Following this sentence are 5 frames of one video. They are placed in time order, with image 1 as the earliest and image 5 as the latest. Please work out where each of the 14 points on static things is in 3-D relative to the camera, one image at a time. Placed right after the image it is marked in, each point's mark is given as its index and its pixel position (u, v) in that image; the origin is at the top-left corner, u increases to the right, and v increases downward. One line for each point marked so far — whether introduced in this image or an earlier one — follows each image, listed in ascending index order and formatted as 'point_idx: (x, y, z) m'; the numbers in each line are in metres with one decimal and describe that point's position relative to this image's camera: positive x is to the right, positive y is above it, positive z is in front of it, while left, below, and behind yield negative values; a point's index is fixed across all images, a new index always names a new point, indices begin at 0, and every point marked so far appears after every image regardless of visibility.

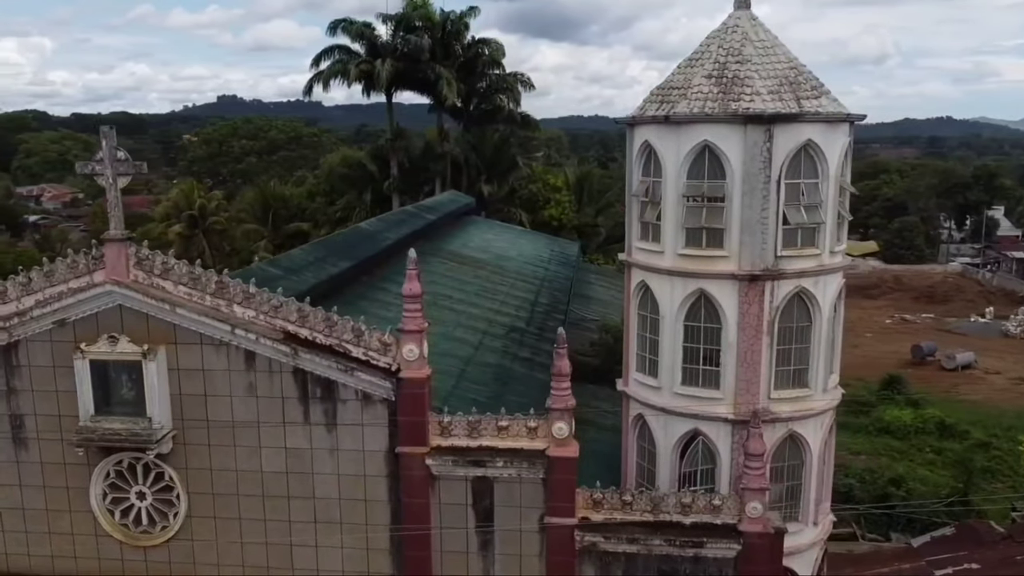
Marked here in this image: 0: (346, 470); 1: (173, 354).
0: (-2.2, -2.5, +10.9) m
1: (-4.6, -0.9, +10.8) m
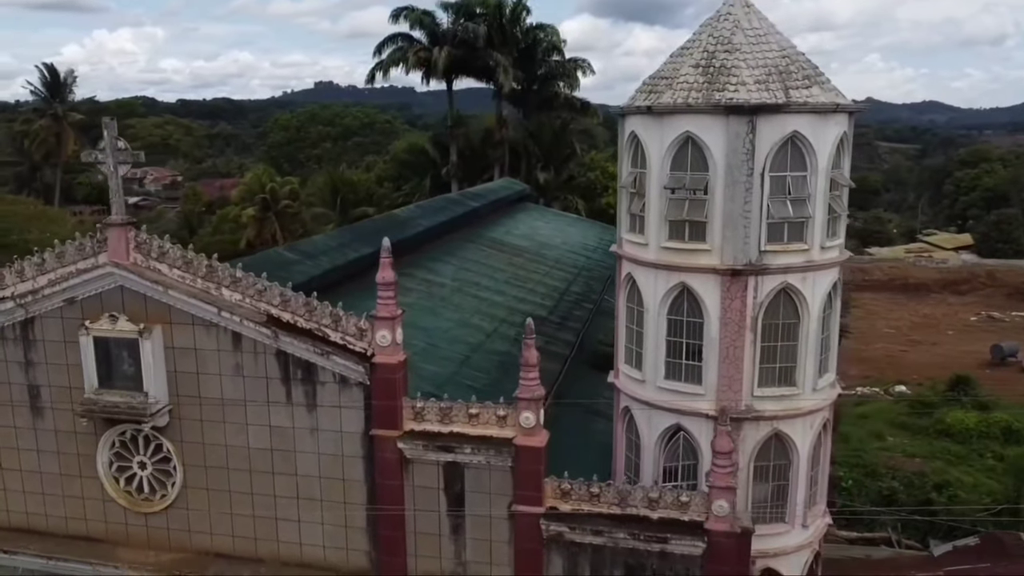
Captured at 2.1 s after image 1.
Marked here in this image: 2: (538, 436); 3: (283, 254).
0: (-2.6, -2.3, +11.3) m
1: (-4.9, -0.6, +11.4) m
2: (+0.3, -2.0, +10.5) m
3: (-4.6, +0.7, +15.9) m
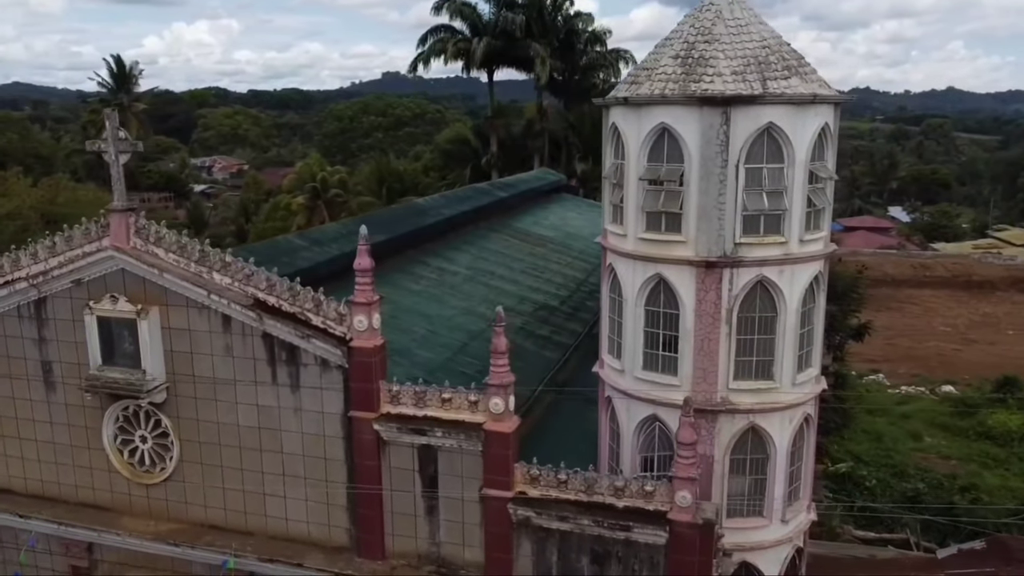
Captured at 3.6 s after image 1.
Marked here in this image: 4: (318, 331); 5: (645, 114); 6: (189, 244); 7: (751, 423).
0: (-3.0, -2.1, +11.7) m
1: (-5.2, -0.4, +12.0) m
2: (-0.1, -1.8, +10.8) m
3: (-4.5, +1.0, +16.4) m
4: (-2.7, -0.6, +11.2) m
5: (+1.8, +2.4, +11.0) m
6: (-4.7, +0.6, +11.6) m
7: (+3.4, -1.9, +11.4) m
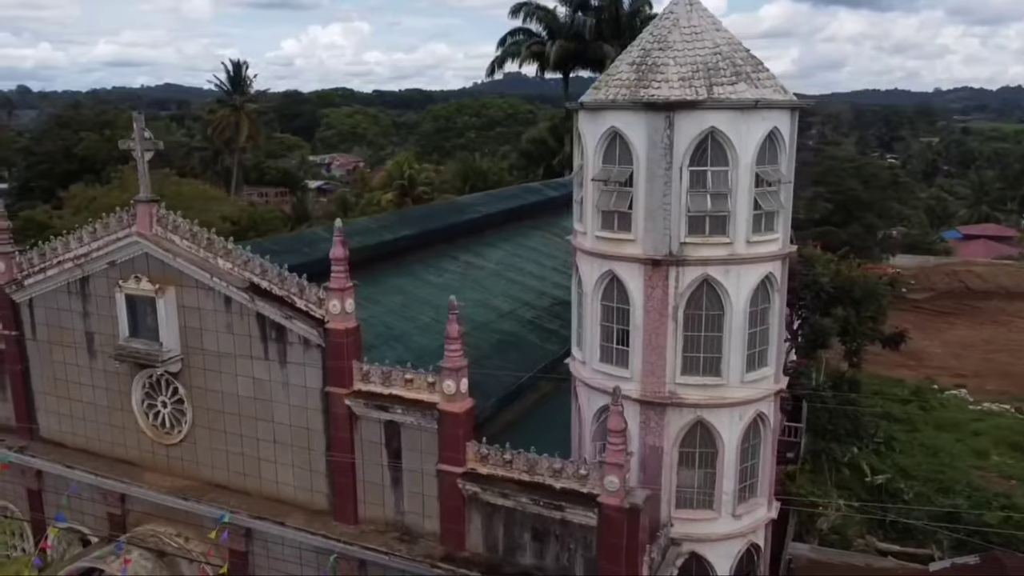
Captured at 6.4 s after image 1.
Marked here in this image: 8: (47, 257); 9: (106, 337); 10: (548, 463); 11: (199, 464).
0: (-3.5, -1.8, +13.0) m
1: (-5.6, -0.1, +13.6) m
2: (-0.8, -1.7, +11.6) m
3: (-4.3, +1.2, +17.9) m
4: (-3.3, -0.4, +12.5) m
5: (+1.3, +2.5, +11.6) m
6: (-5.1, +0.9, +13.1) m
7: (+2.7, -1.9, +11.7) m
8: (-8.5, +0.6, +14.6) m
9: (-7.4, -0.9, +14.5) m
10: (+0.5, -2.5, +11.4) m
11: (-5.6, -3.1, +14.2) m
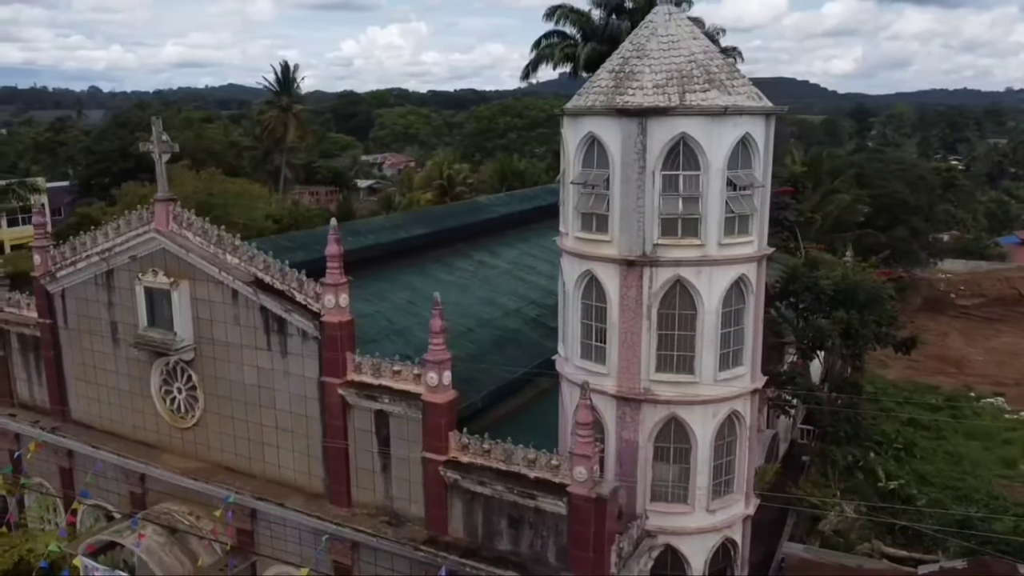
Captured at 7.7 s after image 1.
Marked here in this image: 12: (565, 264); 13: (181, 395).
0: (-3.7, -1.8, +13.8) m
1: (-5.8, 0.0, +14.5) m
2: (-1.1, -1.6, +12.2) m
3: (-4.1, +1.3, +18.7) m
4: (-3.5, -0.3, +13.3) m
5: (+1.0, +2.5, +12.1) m
6: (-5.3, +1.0, +14.0) m
7: (+2.4, -1.9, +12.1) m
8: (-8.6, +0.7, +15.7) m
9: (-7.5, -0.7, +15.5) m
10: (+0.2, -2.5, +11.9) m
11: (-5.7, -3.0, +15.1) m
12: (+0.9, +0.4, +12.9) m
13: (-6.3, -2.0, +15.3) m
